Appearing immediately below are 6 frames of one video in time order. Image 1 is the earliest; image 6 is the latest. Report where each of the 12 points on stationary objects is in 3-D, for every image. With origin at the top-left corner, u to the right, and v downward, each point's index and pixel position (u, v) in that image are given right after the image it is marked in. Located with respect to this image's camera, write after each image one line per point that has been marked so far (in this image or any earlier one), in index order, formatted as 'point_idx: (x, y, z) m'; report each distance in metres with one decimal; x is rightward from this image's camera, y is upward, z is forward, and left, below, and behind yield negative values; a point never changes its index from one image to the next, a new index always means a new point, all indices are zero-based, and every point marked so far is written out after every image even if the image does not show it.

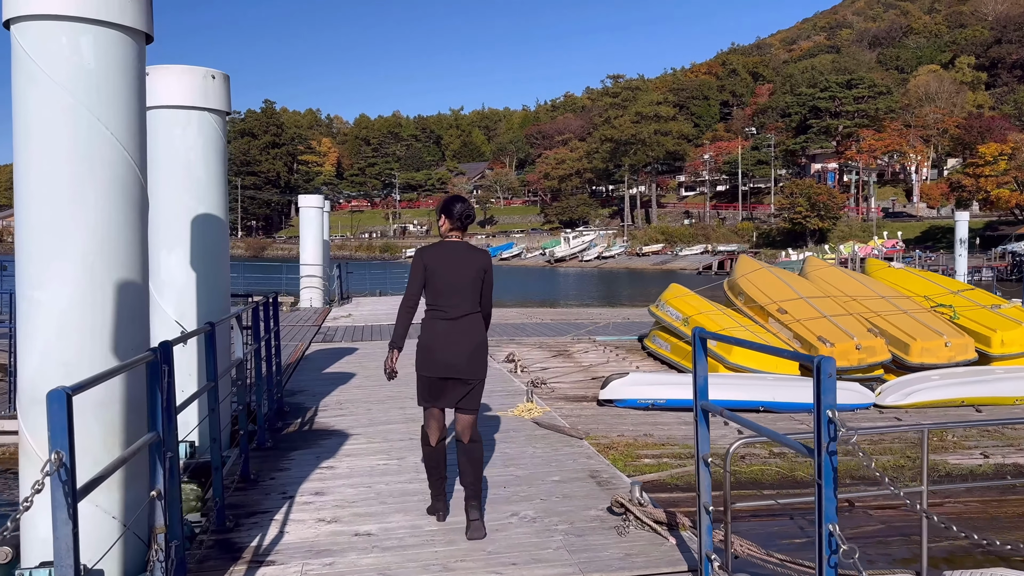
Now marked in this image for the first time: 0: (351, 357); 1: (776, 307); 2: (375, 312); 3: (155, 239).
0: (-1.7, -0.7, +8.5) m
1: (+2.7, -0.2, +8.0) m
2: (-2.5, -0.4, +14.7) m
3: (-2.2, +0.3, +5.0) m
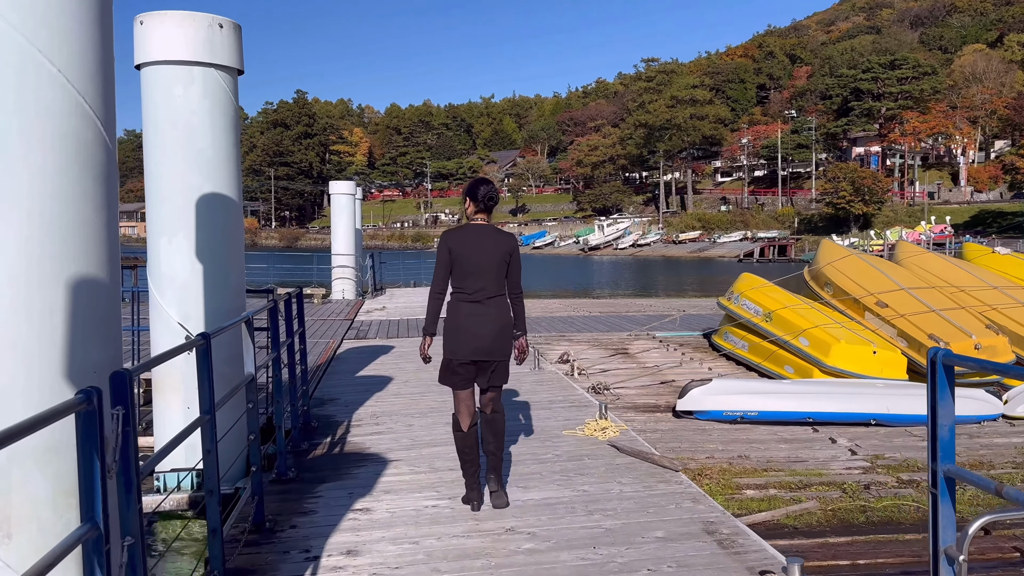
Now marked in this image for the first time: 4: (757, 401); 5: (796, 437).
0: (-1.2, -0.6, +7.7) m
1: (+3.2, -0.1, +7.0) m
2: (-1.8, -0.3, +13.9) m
3: (-1.9, +0.3, +4.1) m
4: (+1.7, -0.8, +5.5) m
5: (+1.9, -1.0, +5.3) m
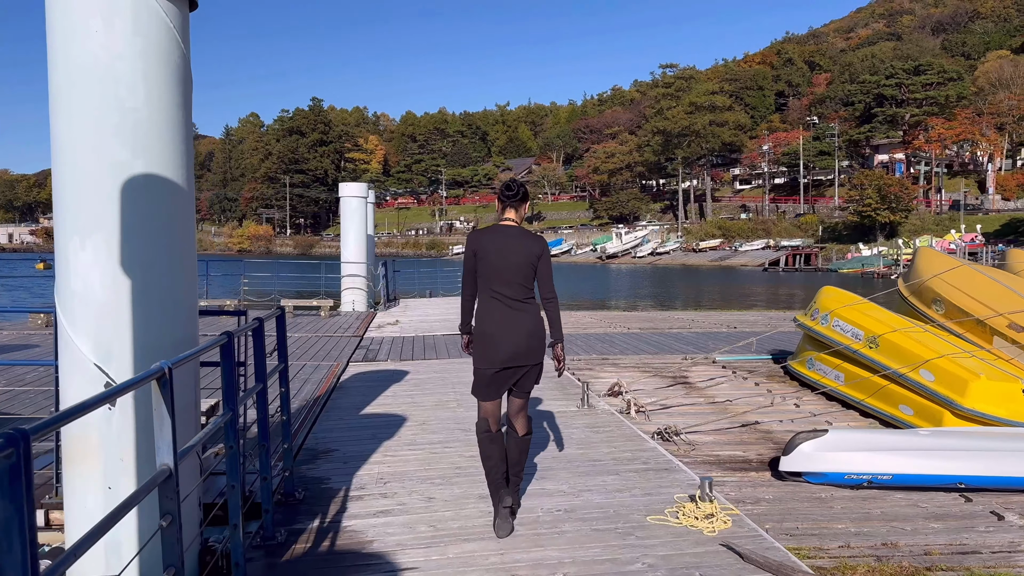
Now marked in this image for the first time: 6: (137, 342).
0: (-0.9, -0.8, +6.4) m
1: (+3.4, -0.2, +5.6) m
2: (-1.4, -0.5, +12.6) m
3: (-1.6, +0.2, +2.9) m
4: (+2.0, -0.9, +4.1) m
5: (+2.1, -1.1, +3.9) m
6: (-1.3, -0.2, +2.8) m
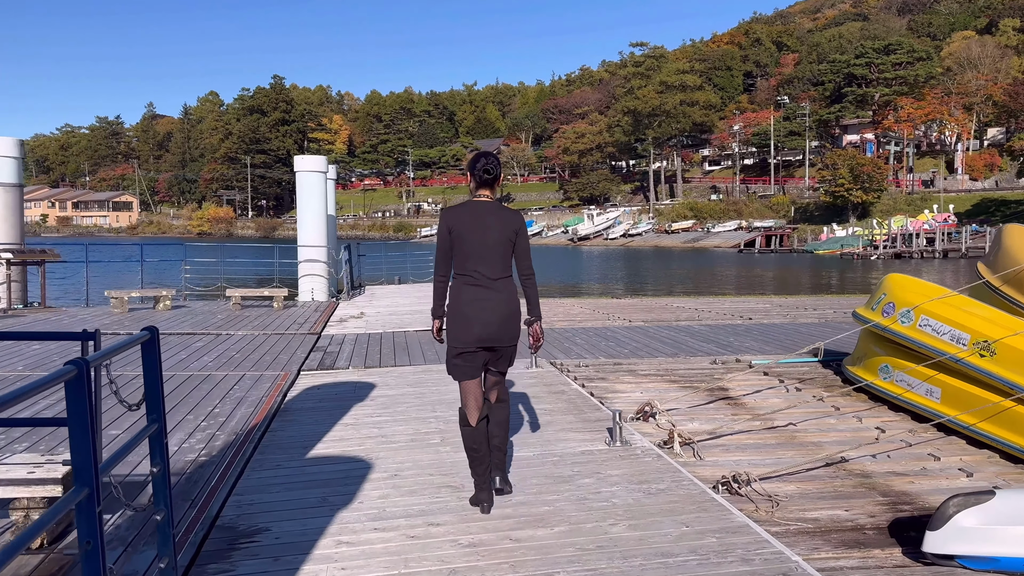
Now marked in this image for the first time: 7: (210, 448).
0: (-0.9, -0.7, +4.9) m
1: (+3.5, -0.2, +4.3) m
2: (-1.6, -0.3, +11.1) m
3: (-1.5, +0.2, +1.3) m
4: (+2.0, -0.9, +2.8) m
5: (+2.2, -1.1, +2.6) m
6: (-1.2, -0.2, +1.3) m
7: (-1.5, -0.8, +4.1) m
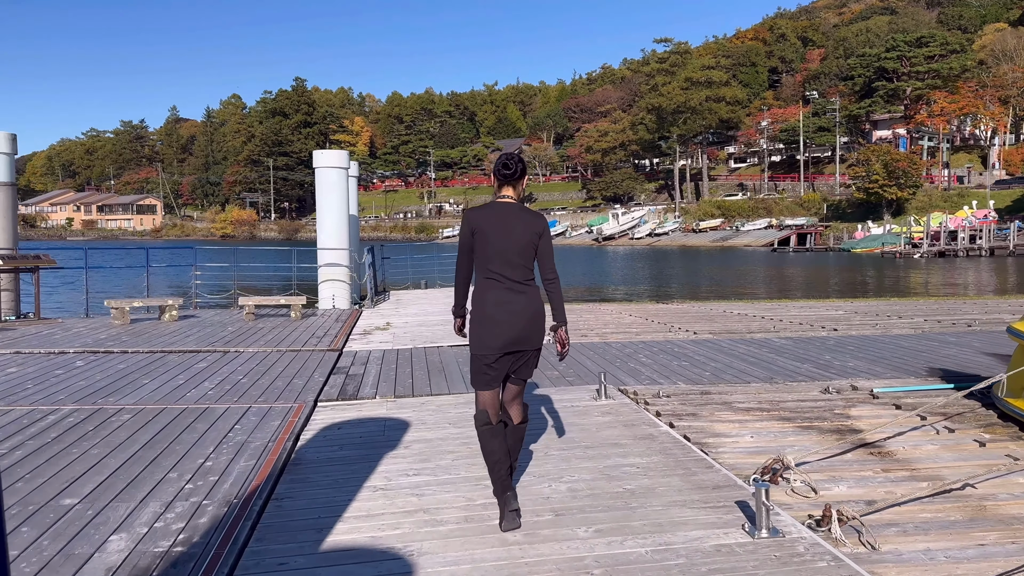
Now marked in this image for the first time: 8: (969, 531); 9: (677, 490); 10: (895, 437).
0: (-0.5, -0.8, +3.8) m
1: (+3.8, -0.2, +3.1) m
2: (-1.1, -0.4, +10.0) m
3: (-1.2, +0.1, +0.2) m
4: (+2.3, -0.9, +1.6) m
5: (+2.5, -1.1, +1.4) m
6: (-0.9, -0.3, +0.2) m
7: (-1.2, -0.9, +3.0) m
8: (+1.7, -0.9, +3.0) m
9: (+0.6, -0.8, +3.2) m
10: (+2.0, -0.7, +4.1) m
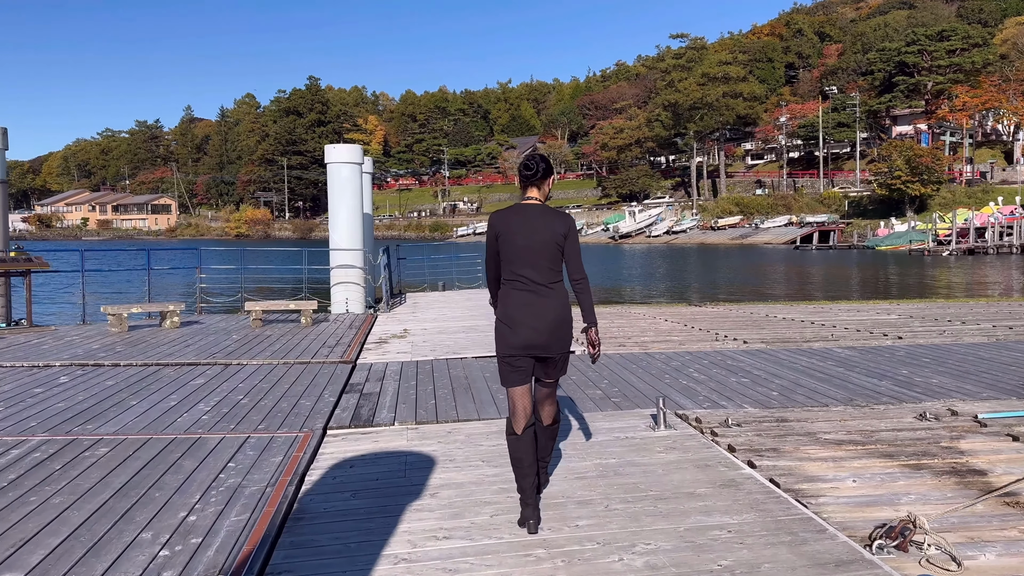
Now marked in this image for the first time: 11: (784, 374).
0: (-0.3, -0.9, +3.1) m
1: (+4.0, -0.3, +2.3) m
2: (-0.8, -0.4, +9.3) m
3: (-1.1, +0.1, -0.5) m
4: (+2.5, -1.0, +0.8) m
5: (+2.7, -1.2, +0.6) m
6: (-0.8, -0.4, -0.5) m
7: (-1.0, -1.0, +2.3) m
8: (+1.9, -1.0, +2.2) m
9: (+0.8, -0.8, +2.5) m
10: (+2.2, -0.8, +3.4) m
11: (+1.9, -0.6, +5.5) m
